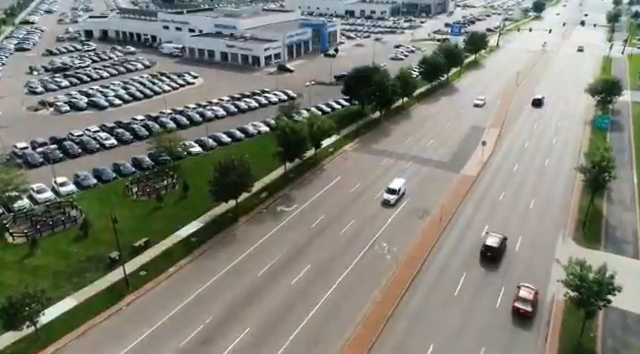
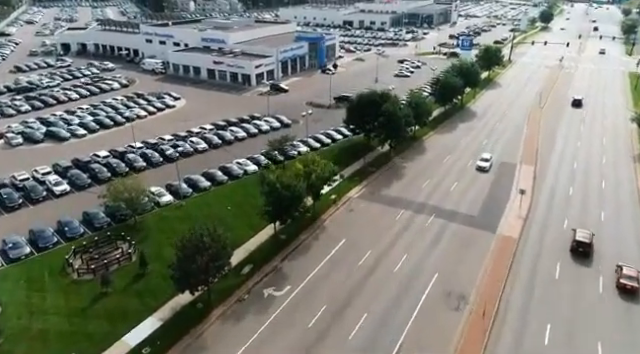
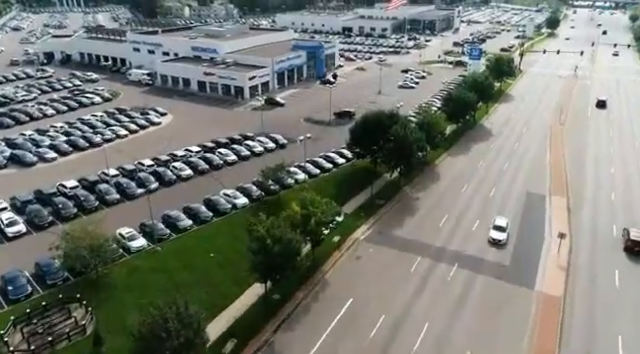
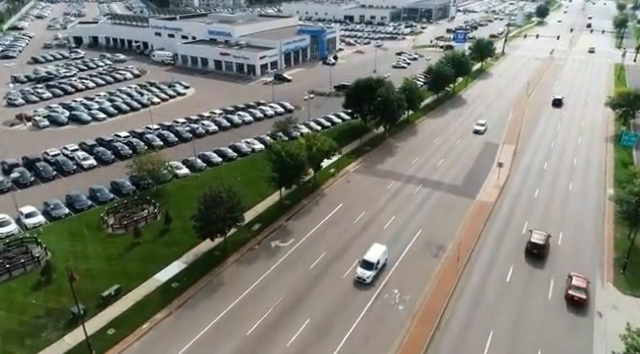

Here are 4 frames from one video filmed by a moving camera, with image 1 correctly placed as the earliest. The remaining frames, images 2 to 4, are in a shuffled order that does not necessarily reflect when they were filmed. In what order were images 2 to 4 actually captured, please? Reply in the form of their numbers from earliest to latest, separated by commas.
4, 2, 3
